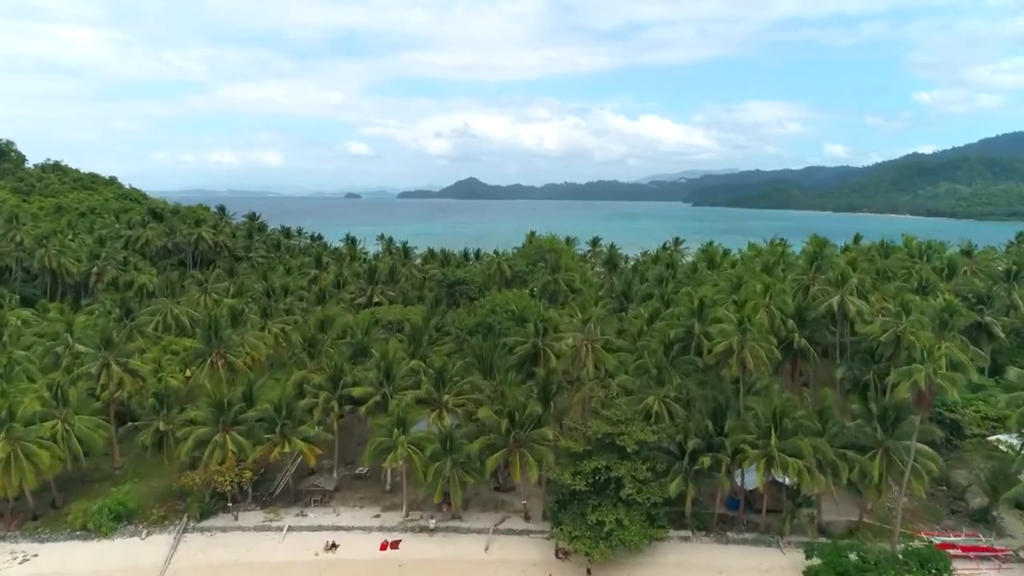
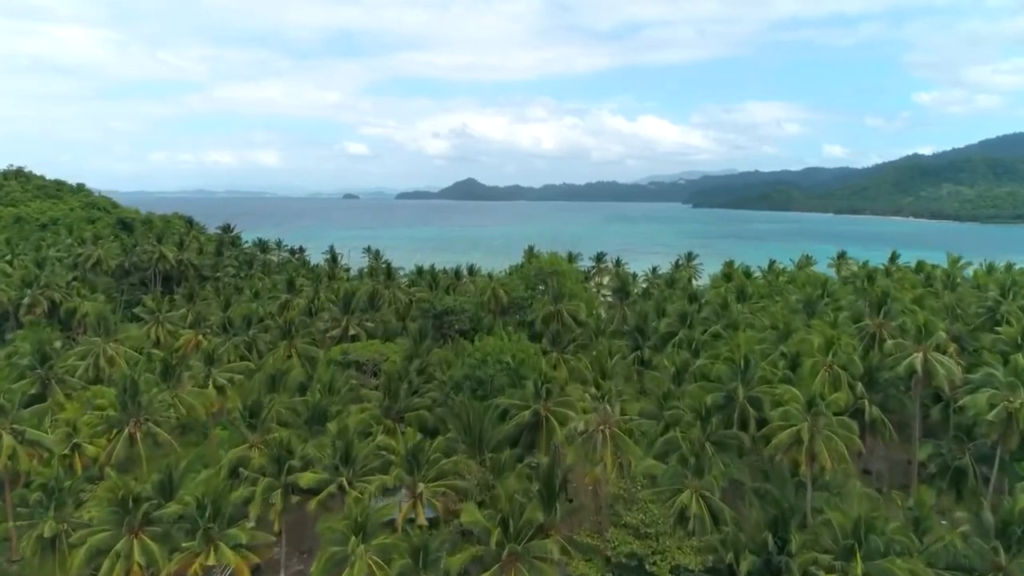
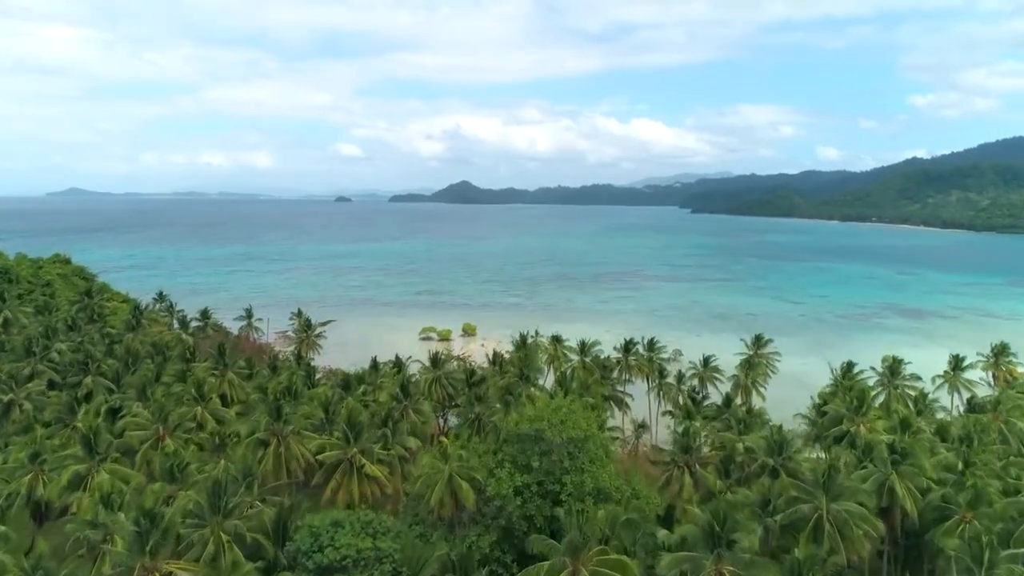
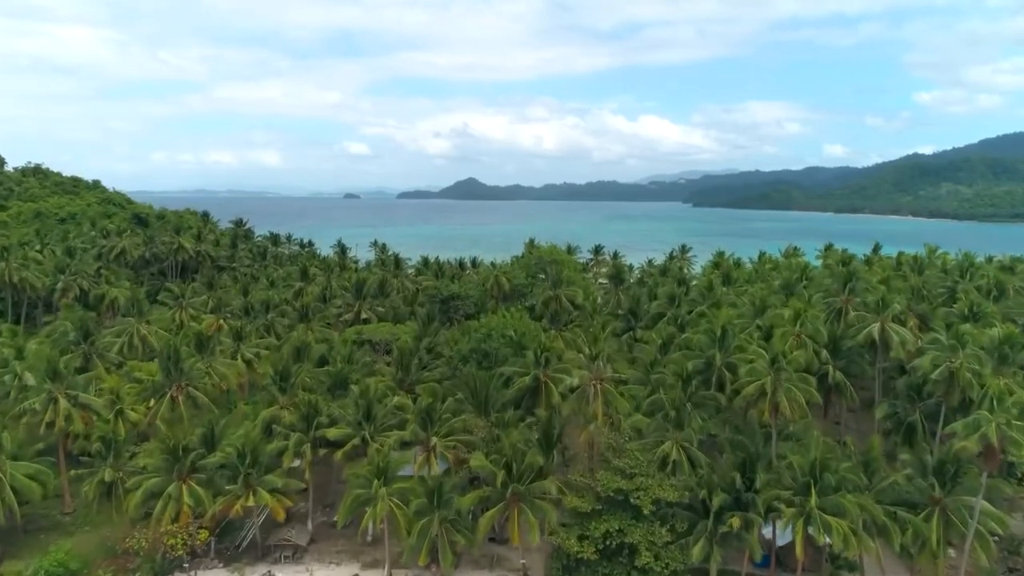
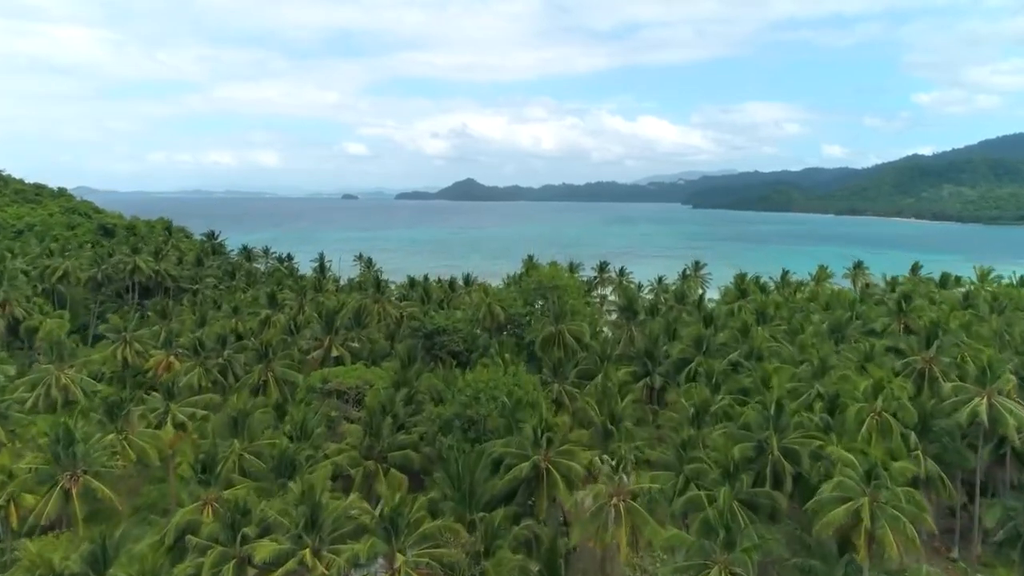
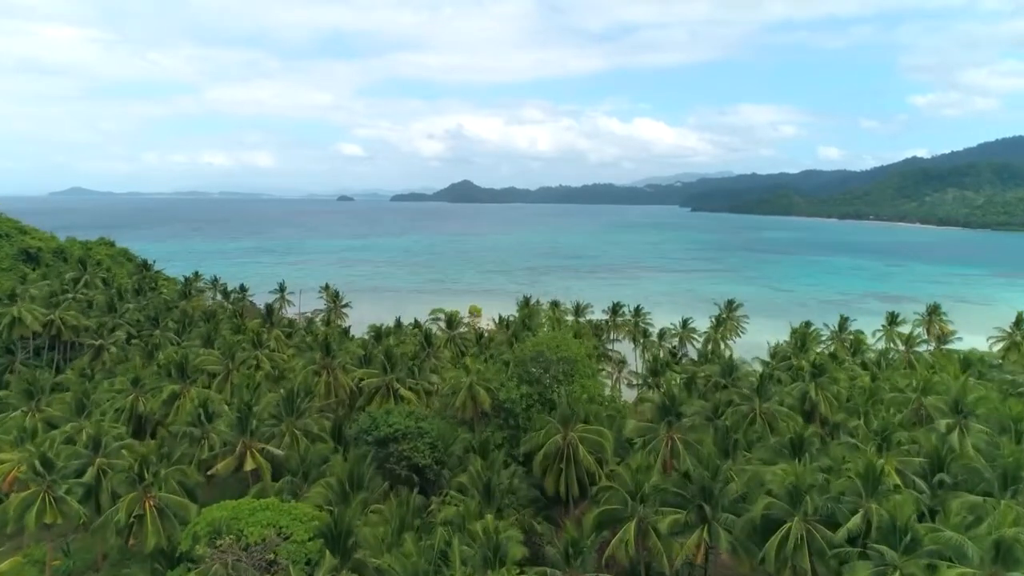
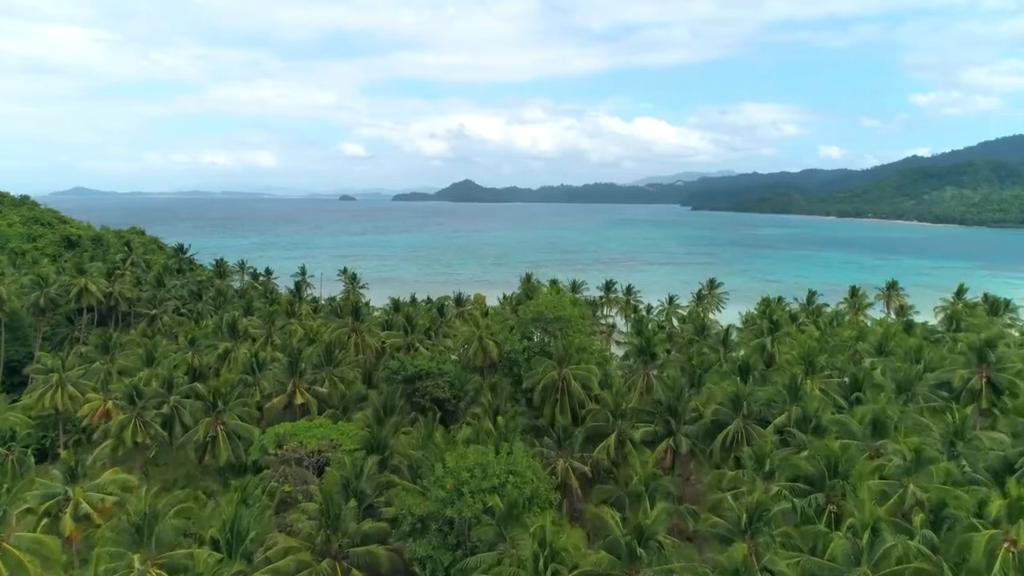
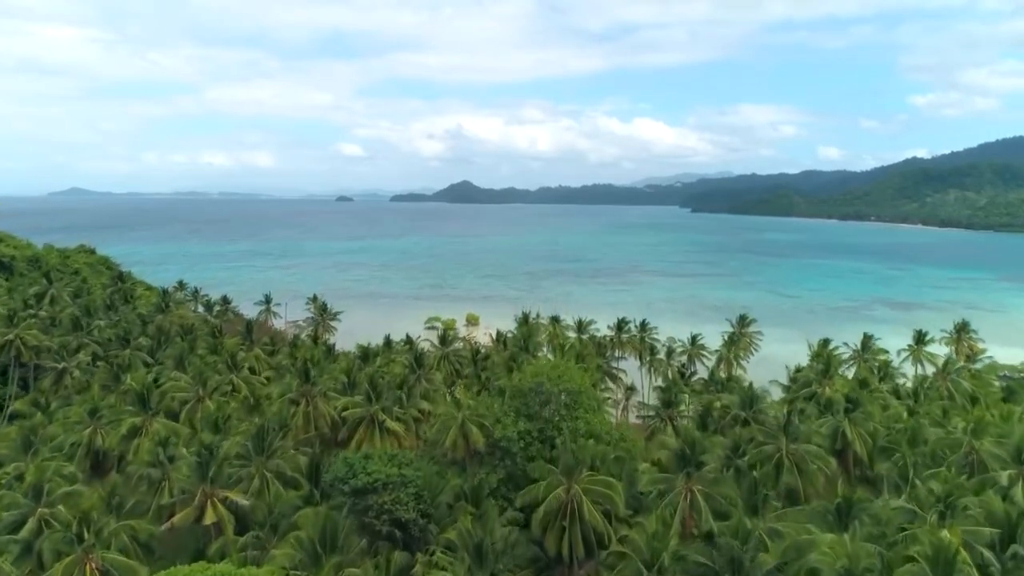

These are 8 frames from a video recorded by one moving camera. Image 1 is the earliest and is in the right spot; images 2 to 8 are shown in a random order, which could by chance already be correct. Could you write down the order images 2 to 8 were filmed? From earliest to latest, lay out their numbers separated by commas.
4, 2, 5, 7, 6, 8, 3
